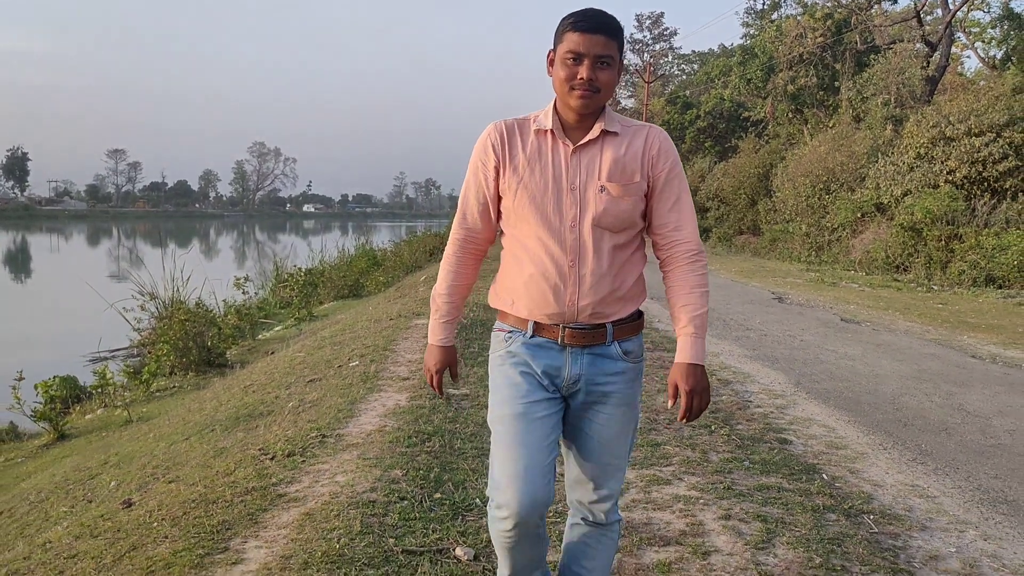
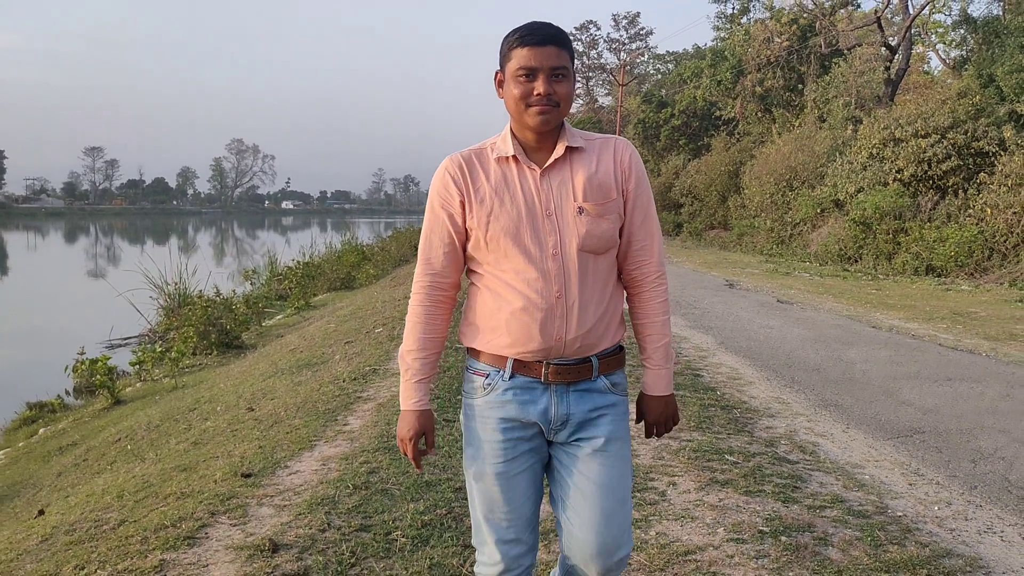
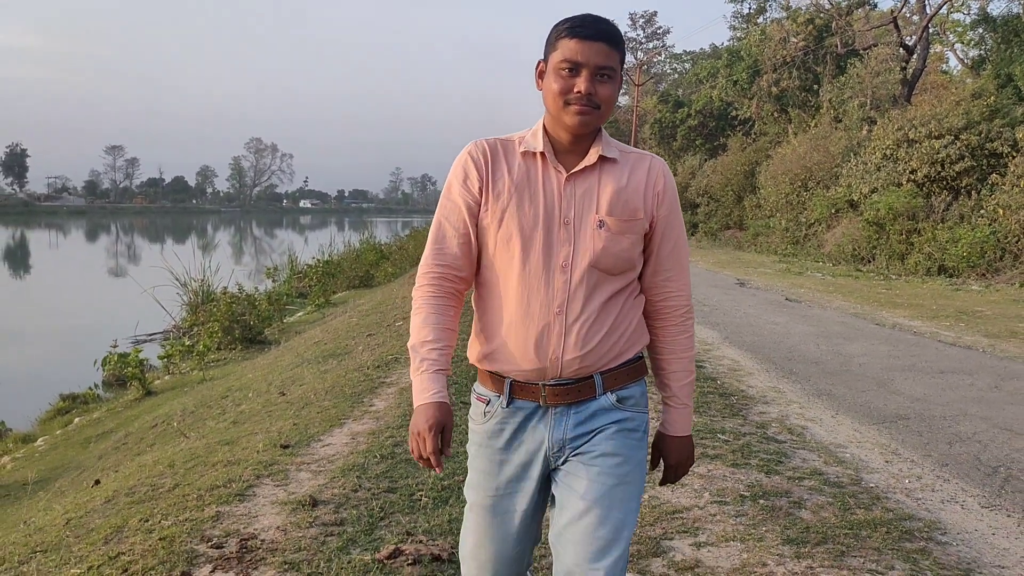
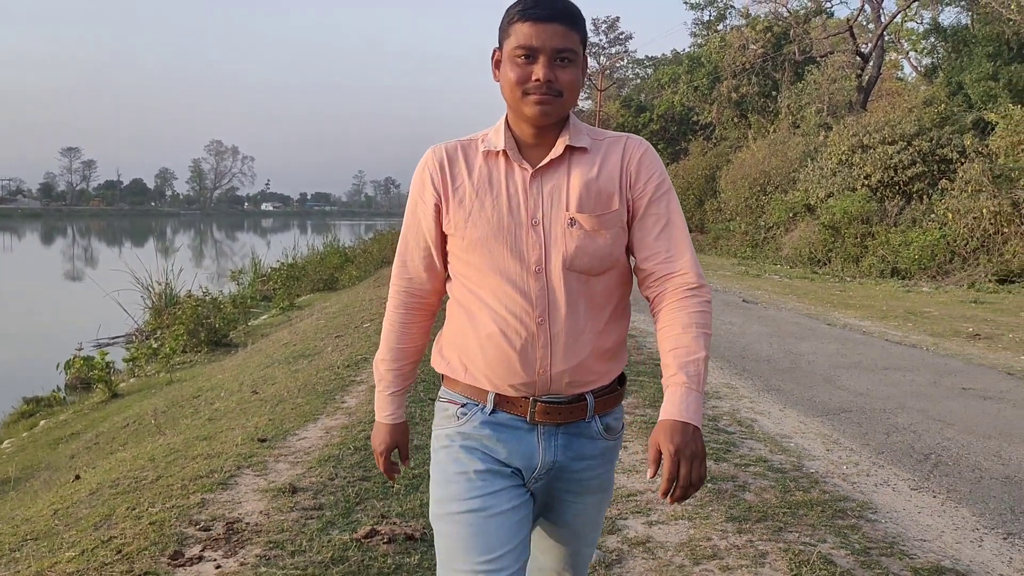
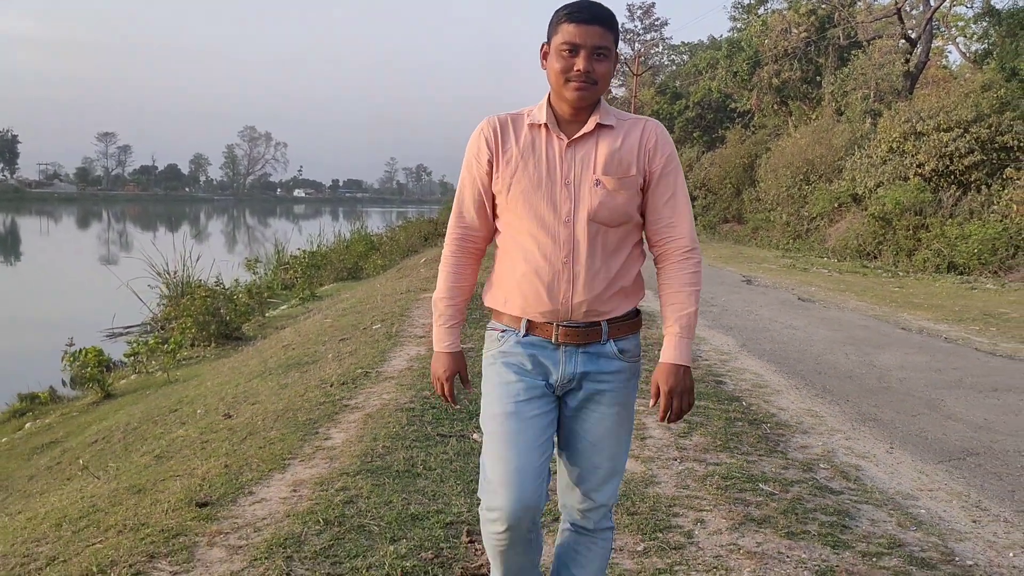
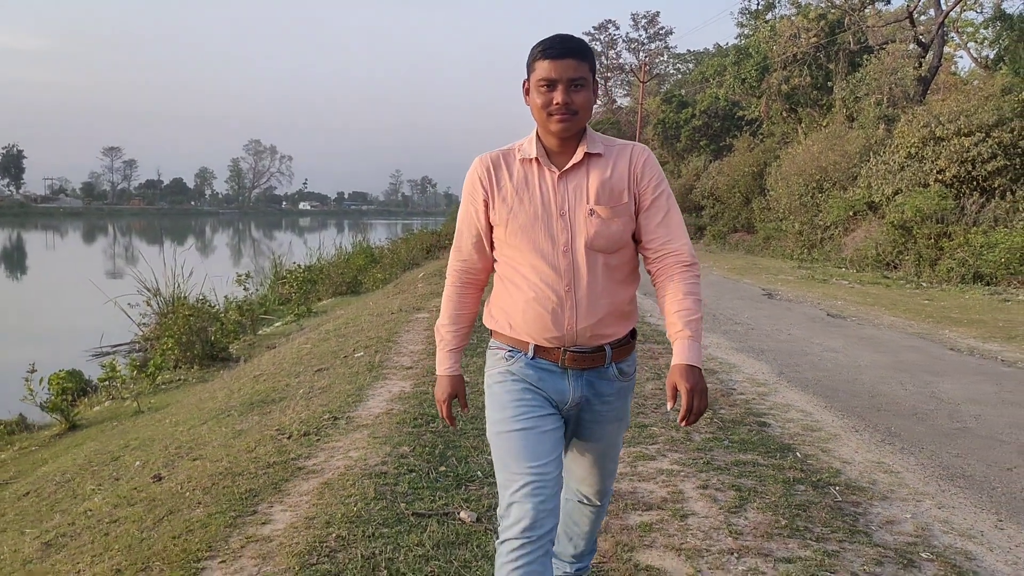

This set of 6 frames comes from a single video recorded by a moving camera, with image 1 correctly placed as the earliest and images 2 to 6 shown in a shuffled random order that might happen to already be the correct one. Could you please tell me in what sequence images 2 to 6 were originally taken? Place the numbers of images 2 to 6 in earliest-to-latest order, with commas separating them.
6, 5, 2, 3, 4
